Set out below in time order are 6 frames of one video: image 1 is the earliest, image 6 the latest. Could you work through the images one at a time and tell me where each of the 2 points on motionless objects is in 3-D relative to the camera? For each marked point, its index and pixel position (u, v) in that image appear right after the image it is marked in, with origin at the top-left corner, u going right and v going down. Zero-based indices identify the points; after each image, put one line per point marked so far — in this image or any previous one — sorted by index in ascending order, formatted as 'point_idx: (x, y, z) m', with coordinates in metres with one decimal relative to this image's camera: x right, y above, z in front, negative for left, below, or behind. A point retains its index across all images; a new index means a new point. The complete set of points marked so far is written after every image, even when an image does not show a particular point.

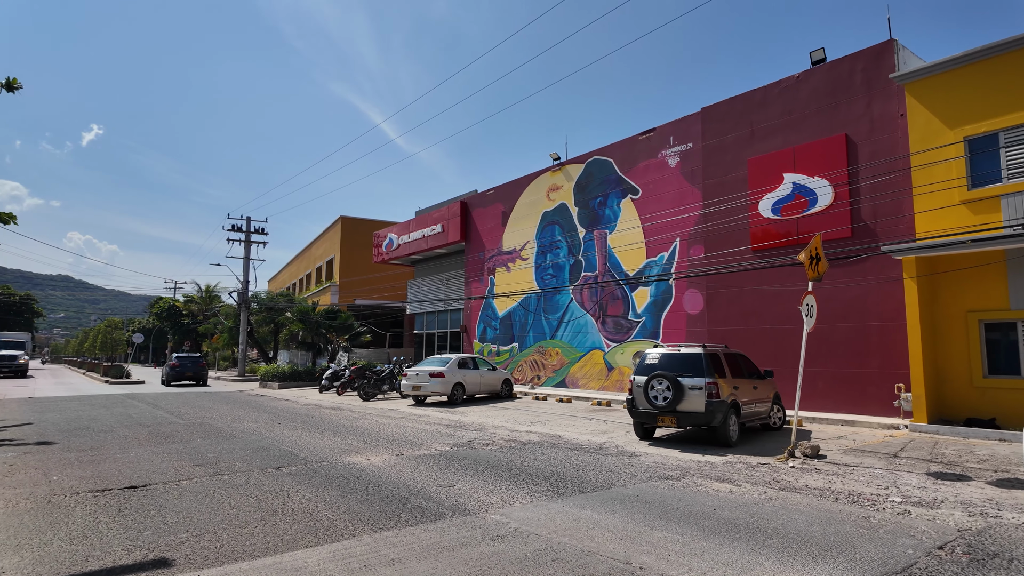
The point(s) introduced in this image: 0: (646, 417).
0: (+2.3, -2.2, +10.1) m
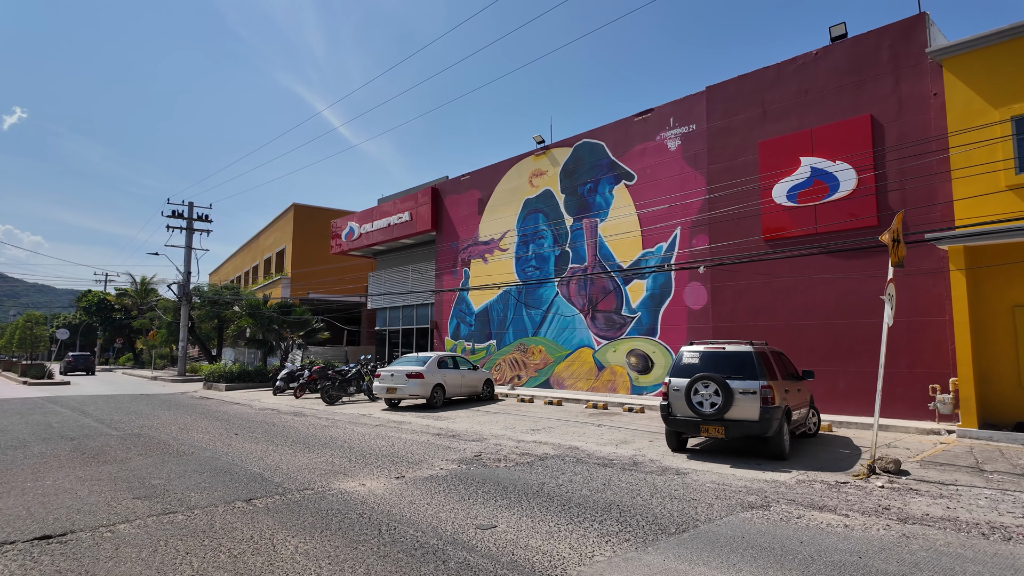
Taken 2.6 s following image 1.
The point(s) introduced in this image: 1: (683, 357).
0: (+2.5, -2.0, +8.6) m
1: (+2.6, -1.1, +9.1) m
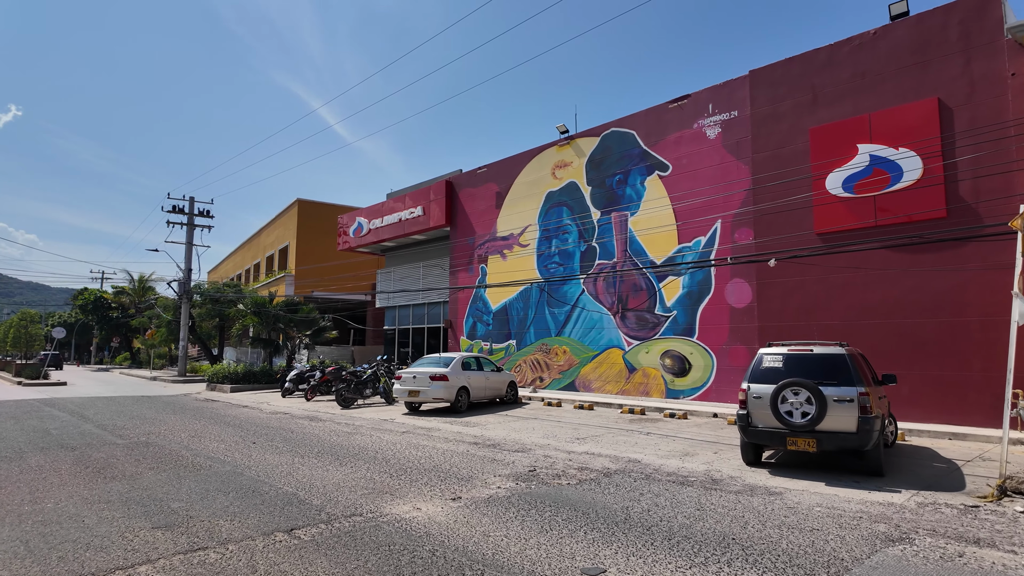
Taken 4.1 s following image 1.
0: (+3.3, -2.0, +7.7) m
1: (+3.4, -1.0, +8.1) m
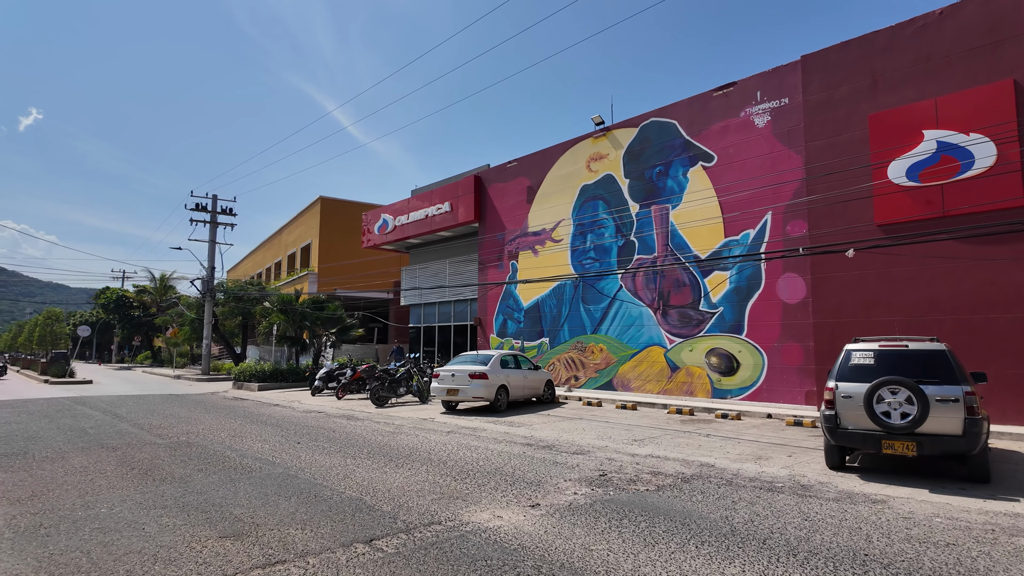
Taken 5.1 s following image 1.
0: (+4.2, -1.8, +7.1) m
1: (+4.3, -0.9, +7.5) m
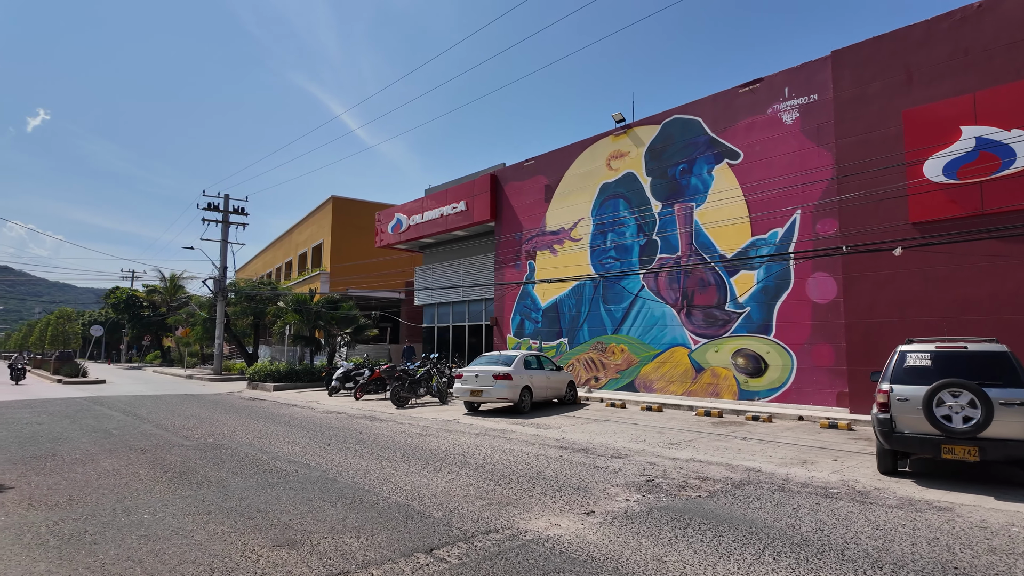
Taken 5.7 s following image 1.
0: (+4.7, -1.8, +6.9) m
1: (+4.8, -0.9, +7.3) m
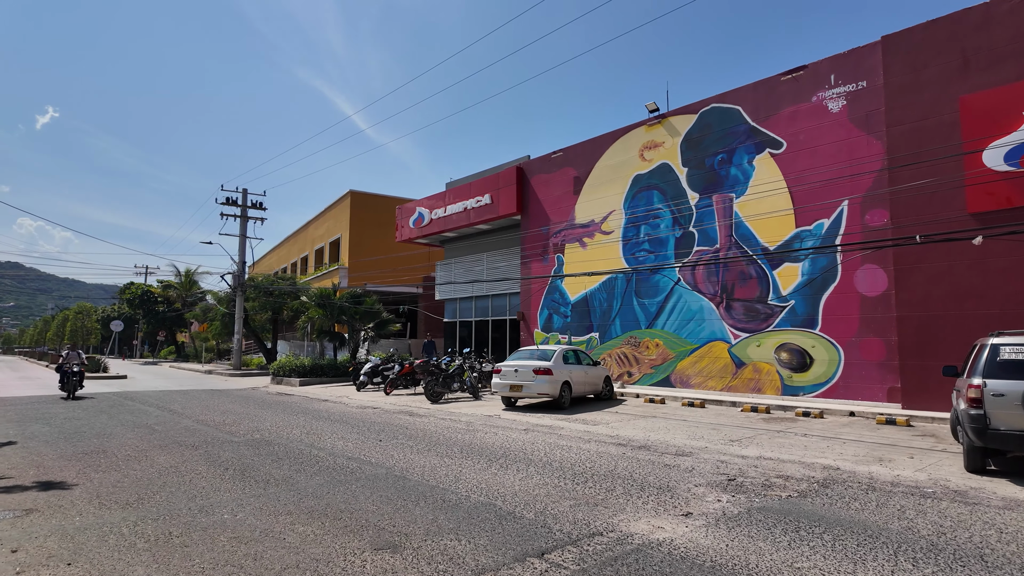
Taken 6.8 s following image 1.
0: (+5.6, -1.7, +6.5) m
1: (+5.7, -0.8, +7.0) m
